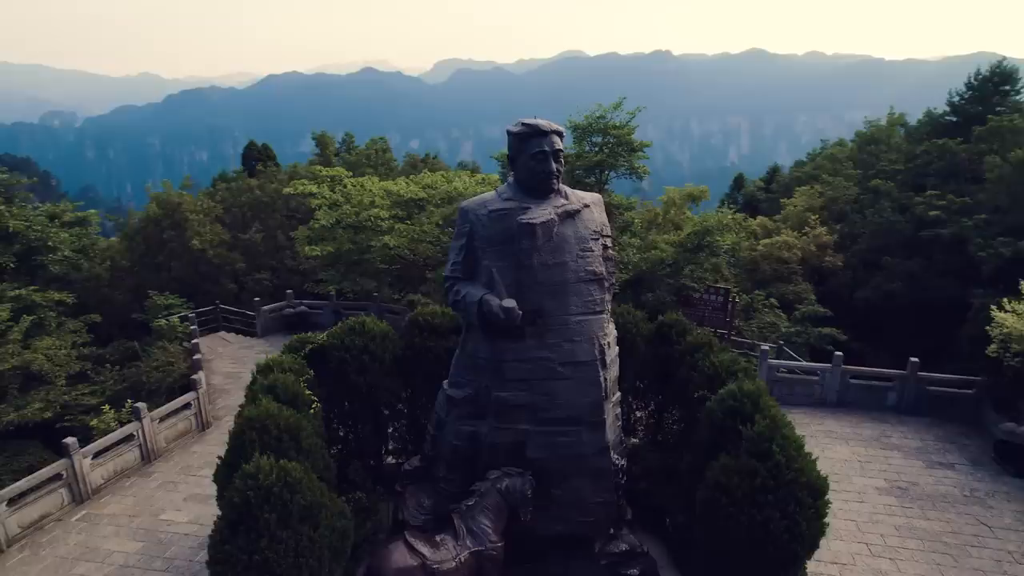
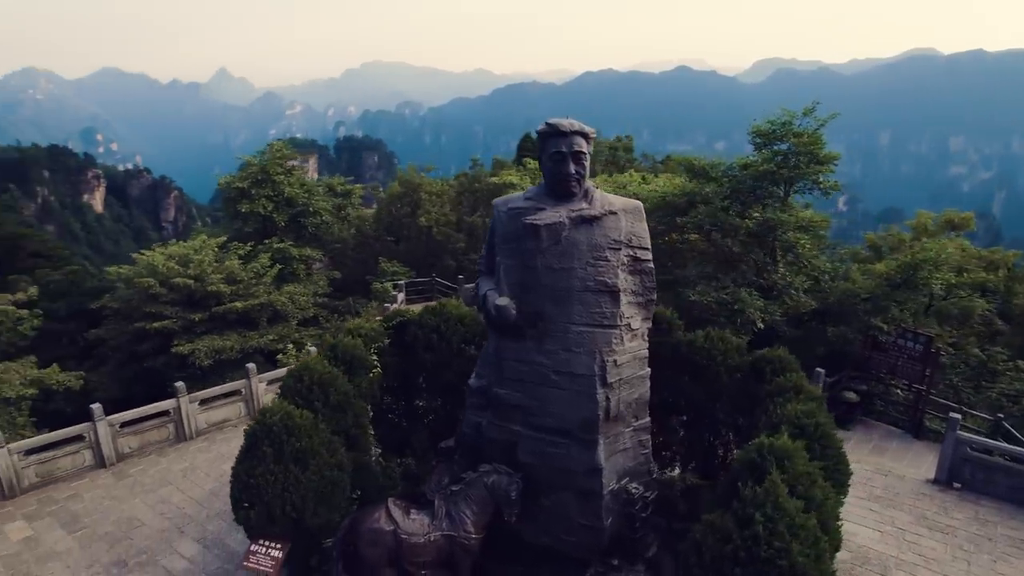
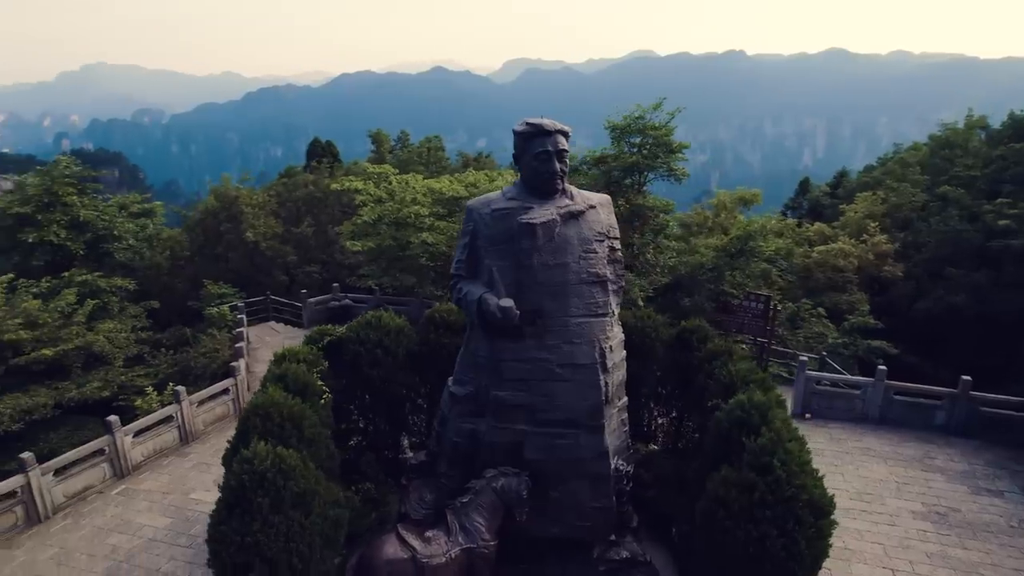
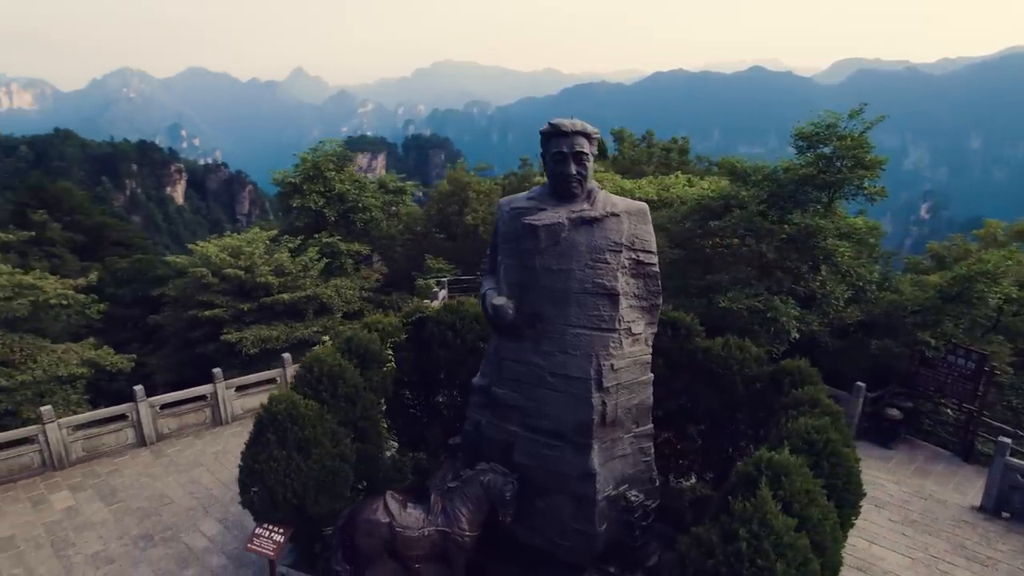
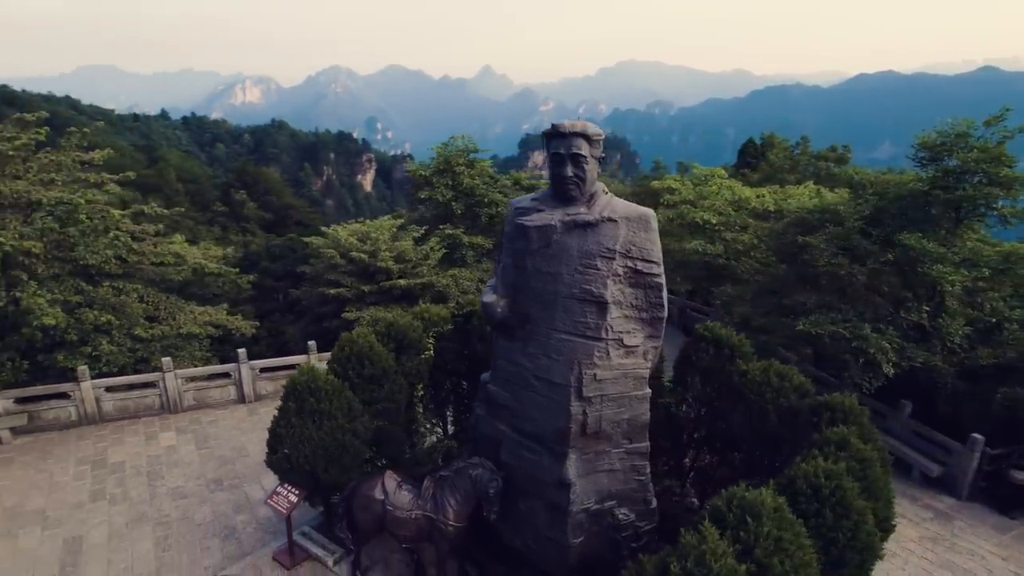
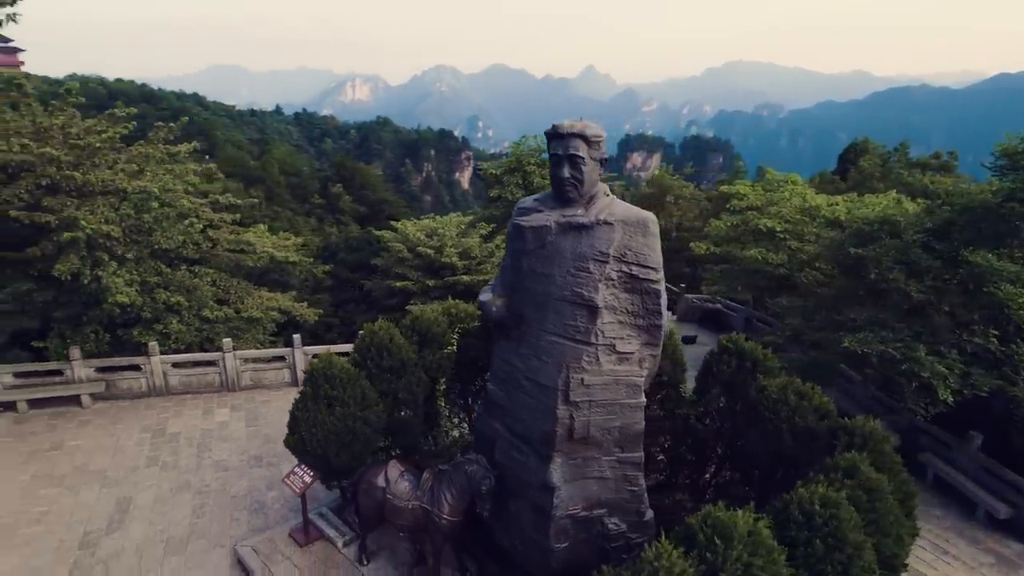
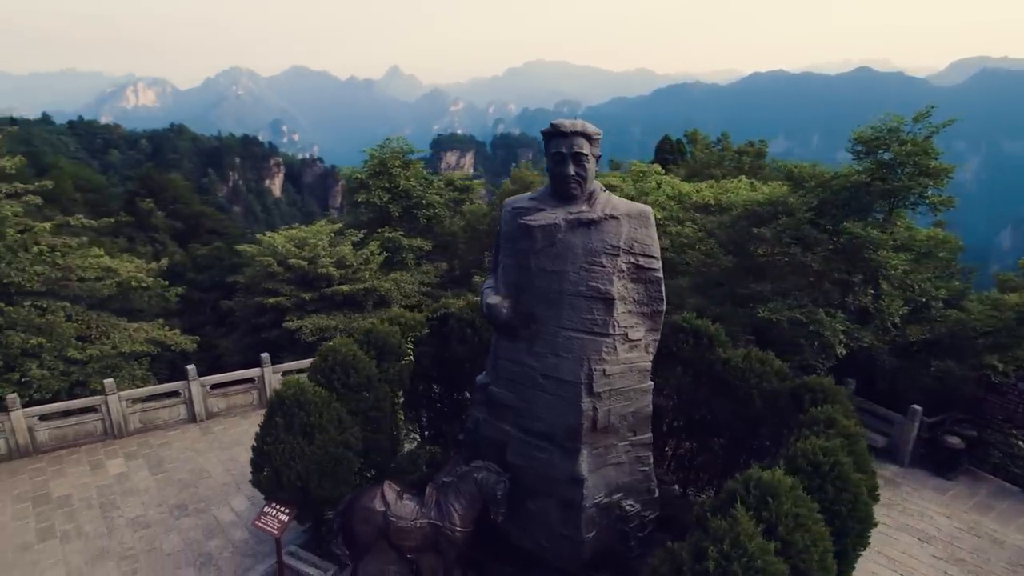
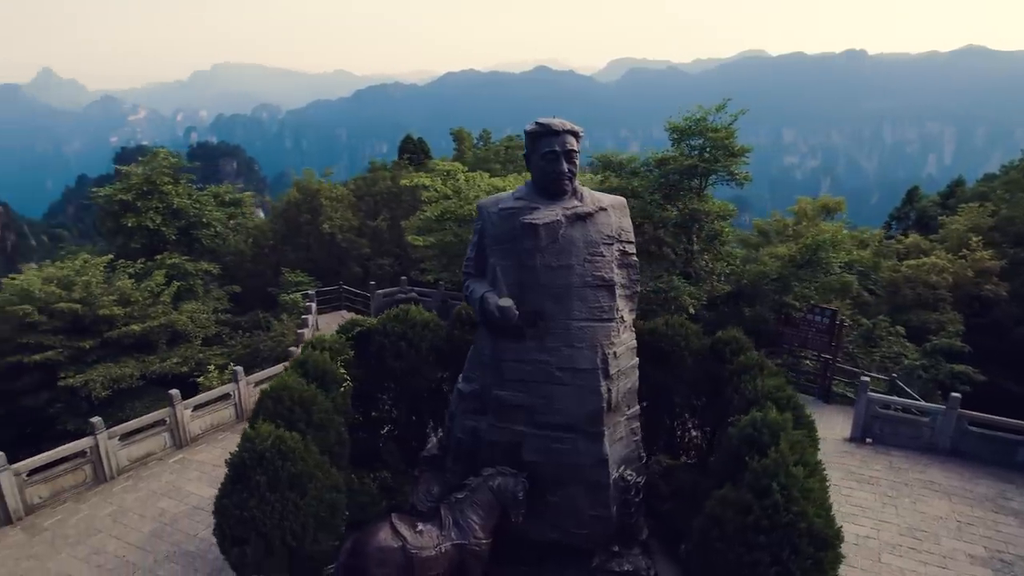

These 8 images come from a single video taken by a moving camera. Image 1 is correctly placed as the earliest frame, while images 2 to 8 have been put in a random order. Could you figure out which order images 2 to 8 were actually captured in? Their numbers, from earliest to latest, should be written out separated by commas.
3, 8, 2, 4, 7, 5, 6
